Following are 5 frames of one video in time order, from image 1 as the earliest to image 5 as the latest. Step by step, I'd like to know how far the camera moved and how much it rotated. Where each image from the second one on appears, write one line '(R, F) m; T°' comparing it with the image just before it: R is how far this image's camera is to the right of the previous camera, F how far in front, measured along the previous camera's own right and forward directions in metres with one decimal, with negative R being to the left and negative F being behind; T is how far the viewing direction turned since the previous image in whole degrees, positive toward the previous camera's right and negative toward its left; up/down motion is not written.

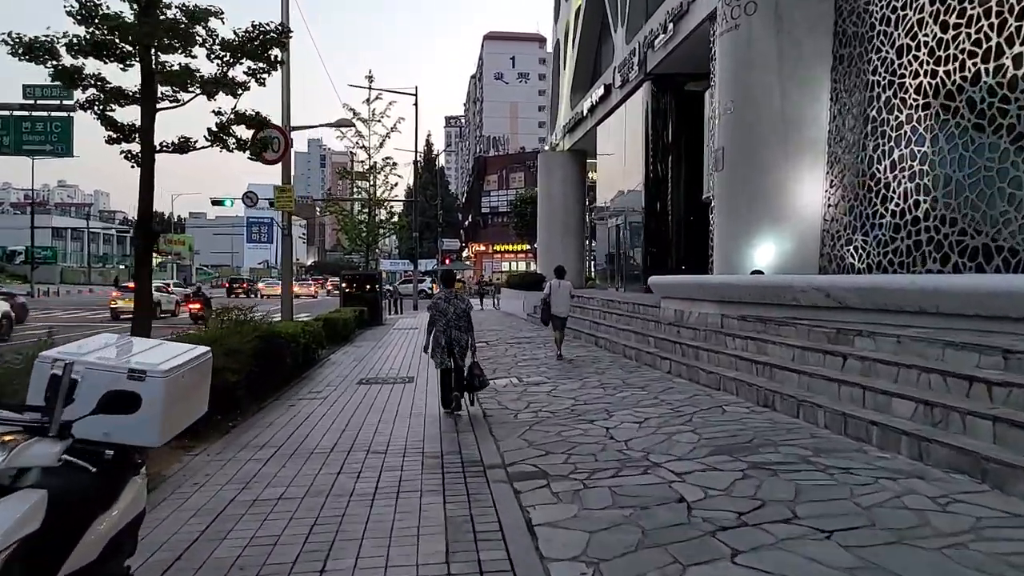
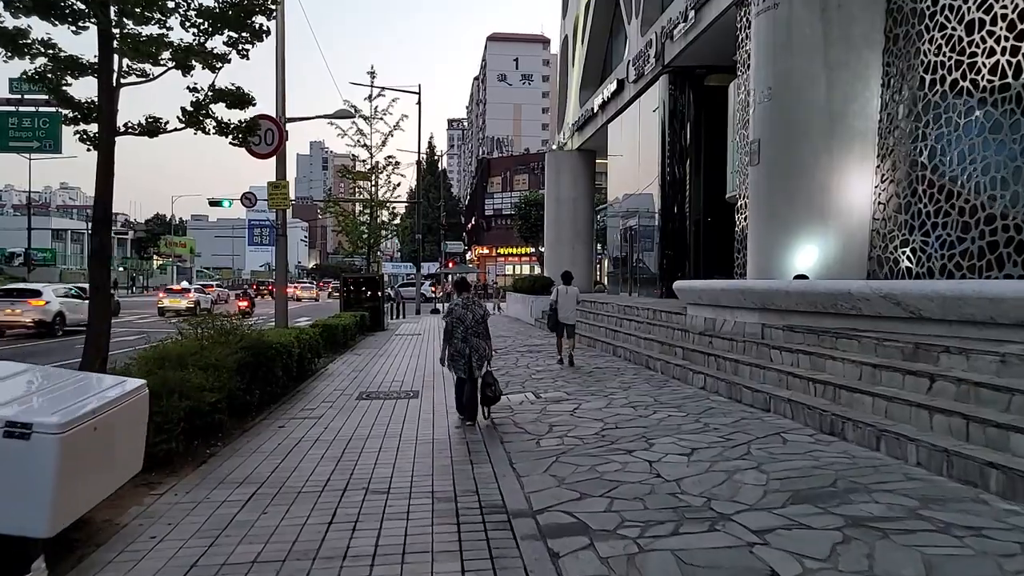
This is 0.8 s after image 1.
(-0.3, +1.2) m; 0°
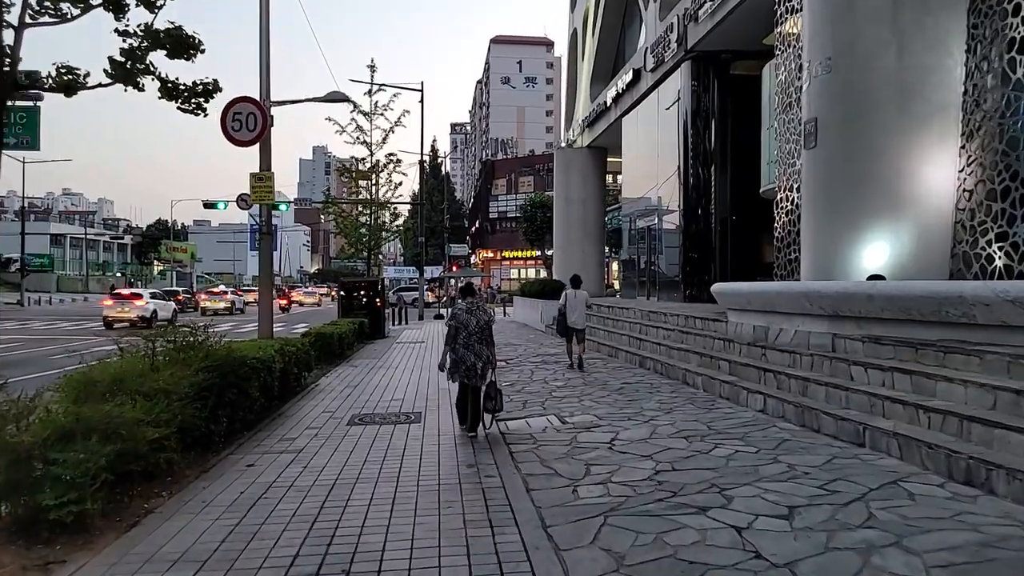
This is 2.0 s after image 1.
(-0.3, +1.7) m; 0°
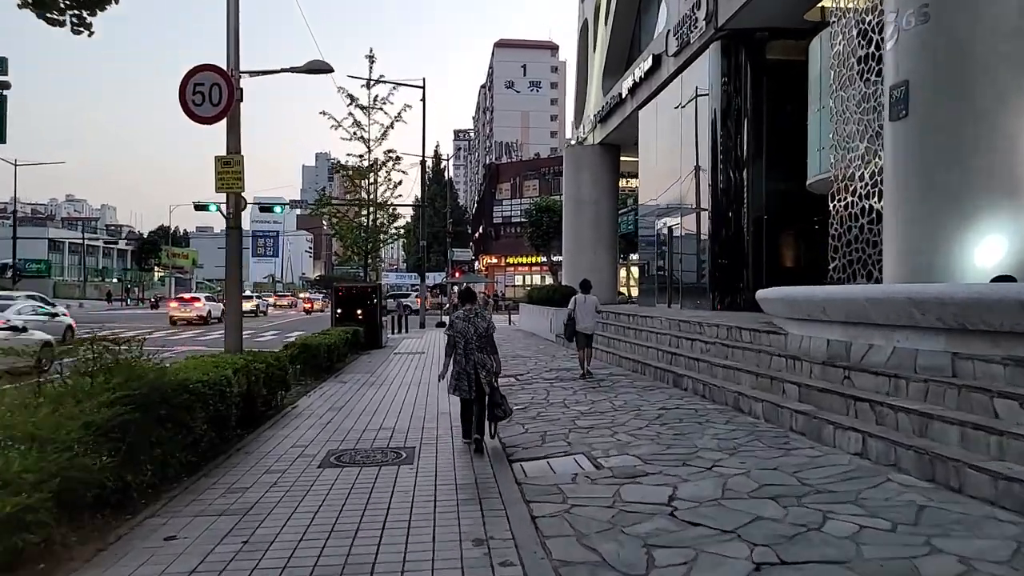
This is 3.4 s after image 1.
(-0.2, +2.0) m; 0°
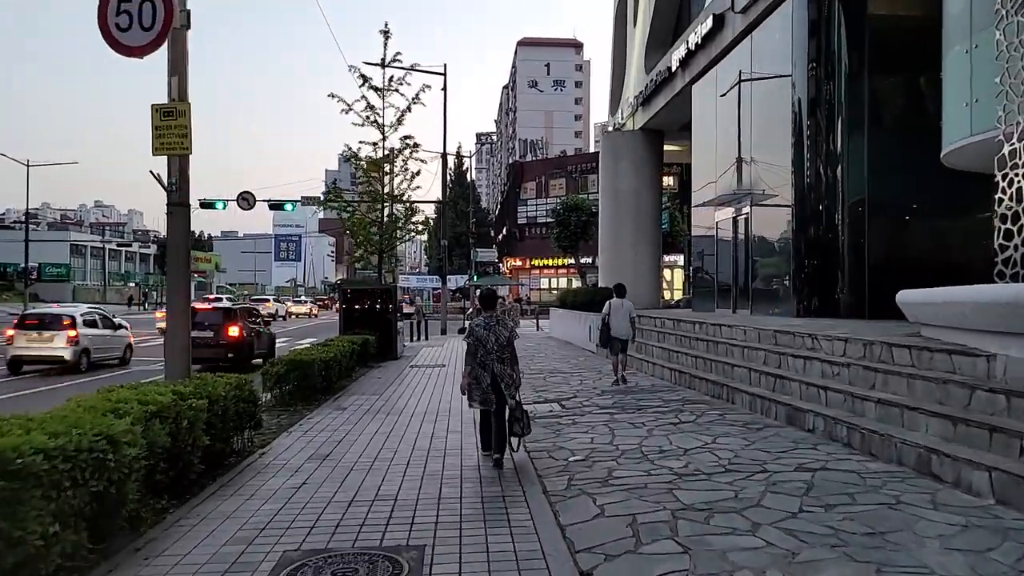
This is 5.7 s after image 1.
(-0.4, +3.2) m; -2°
